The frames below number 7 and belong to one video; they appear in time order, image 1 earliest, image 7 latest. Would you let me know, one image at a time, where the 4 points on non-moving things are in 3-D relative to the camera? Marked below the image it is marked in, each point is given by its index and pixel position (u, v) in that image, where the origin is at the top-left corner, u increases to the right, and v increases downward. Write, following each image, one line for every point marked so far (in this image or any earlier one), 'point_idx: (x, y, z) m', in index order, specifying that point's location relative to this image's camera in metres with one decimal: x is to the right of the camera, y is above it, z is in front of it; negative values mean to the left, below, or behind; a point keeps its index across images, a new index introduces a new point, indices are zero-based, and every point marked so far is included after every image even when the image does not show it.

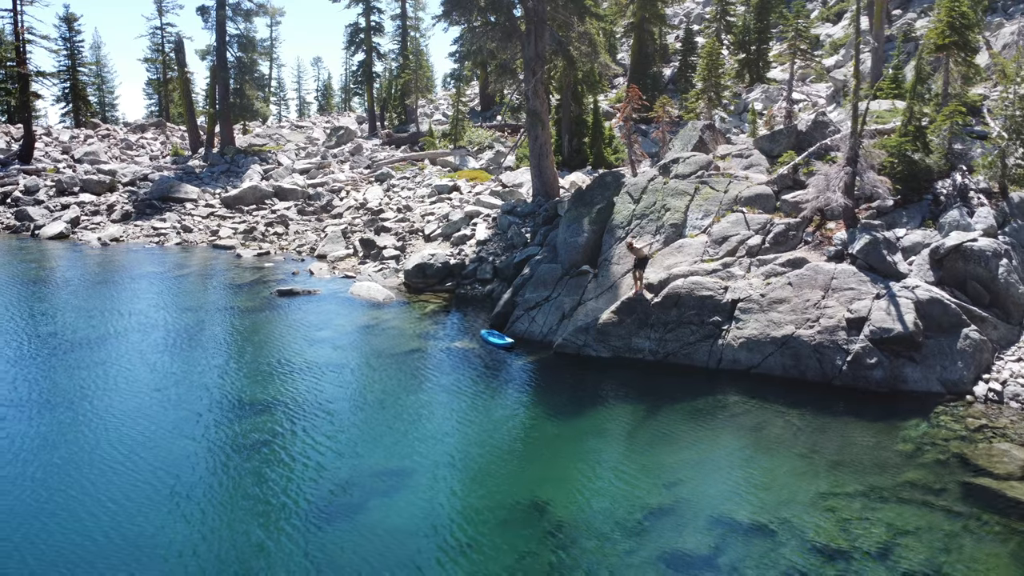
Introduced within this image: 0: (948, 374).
0: (+6.7, -1.3, +11.1) m
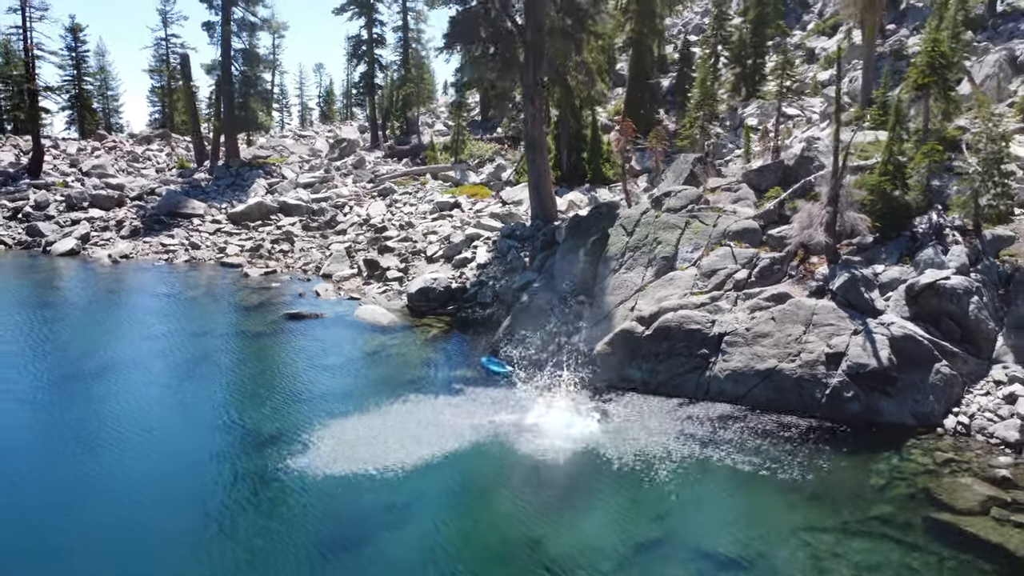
0: (+6.6, -1.9, +11.8) m
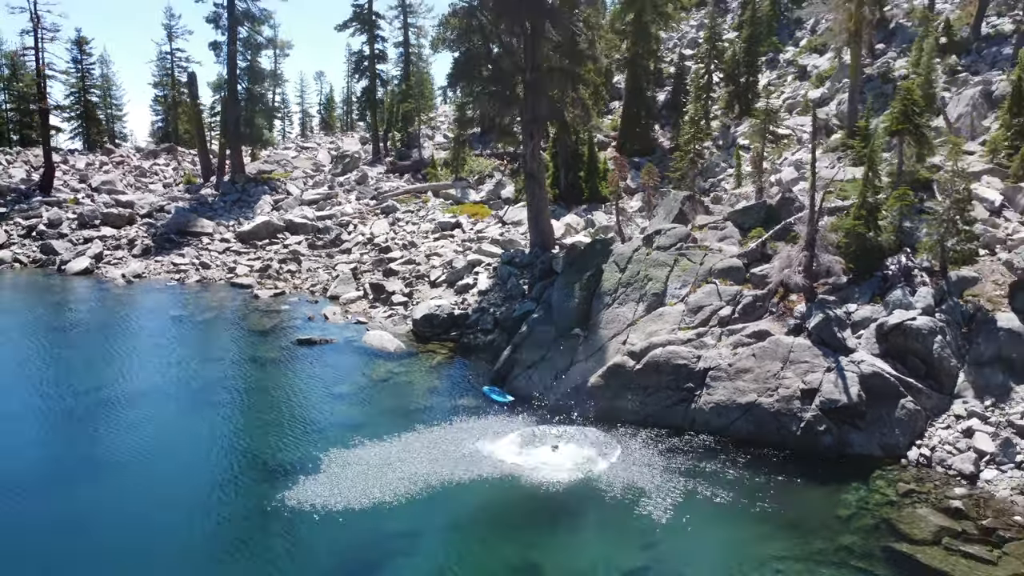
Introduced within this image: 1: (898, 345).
0: (+6.6, -2.7, +12.9) m
1: (+7.3, -1.1, +13.9) m
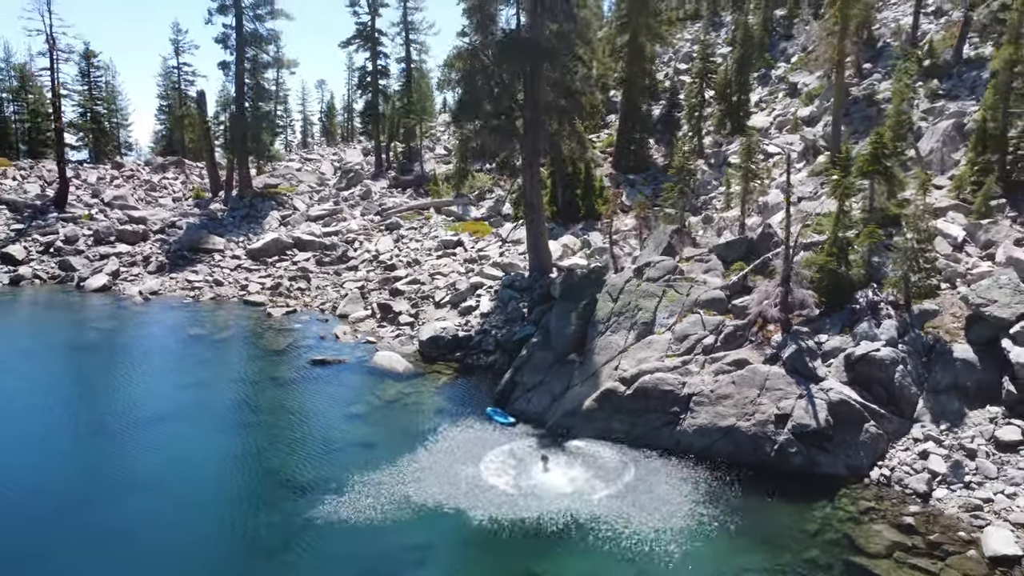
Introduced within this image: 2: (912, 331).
0: (+6.7, -3.4, +14.3) m
1: (+7.4, -1.8, +15.3) m
2: (+8.7, -0.9, +16.0) m
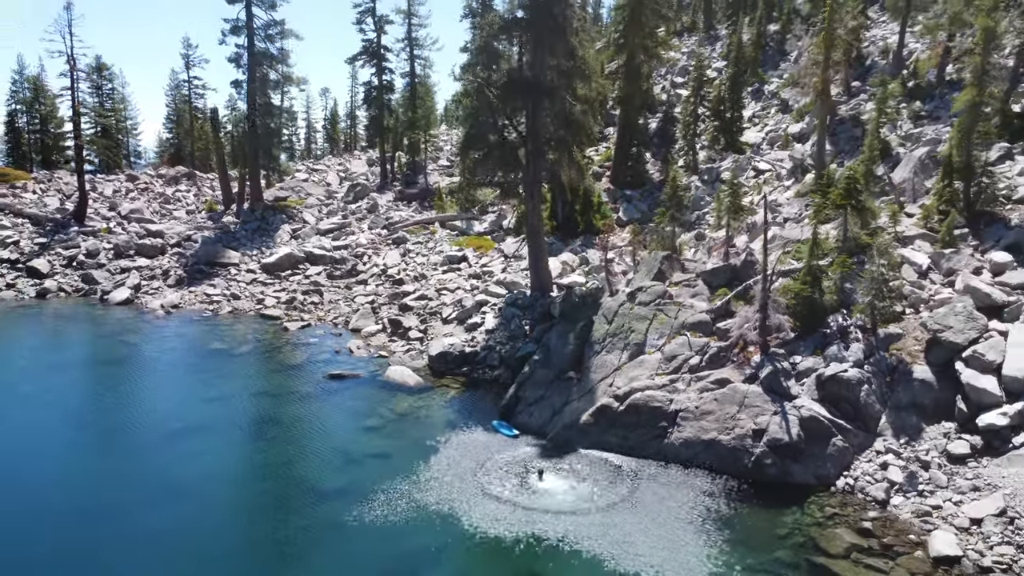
0: (+6.8, -4.0, +16.1) m
1: (+7.5, -2.4, +17.0) m
2: (+8.8, -1.6, +17.7) m
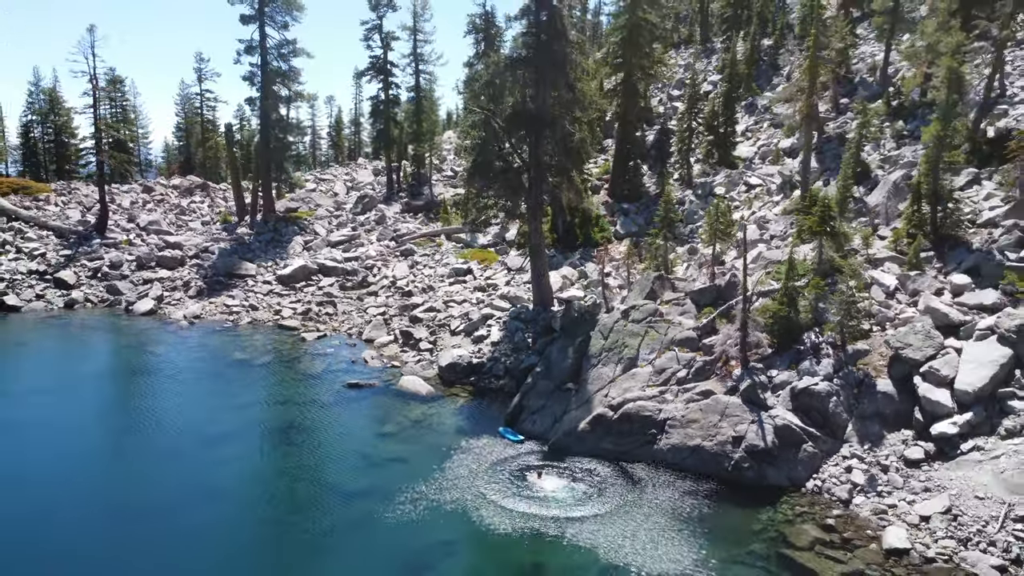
0: (+6.9, -4.6, +18.0) m
1: (+7.6, -3.0, +19.0) m
2: (+8.9, -2.1, +19.6) m
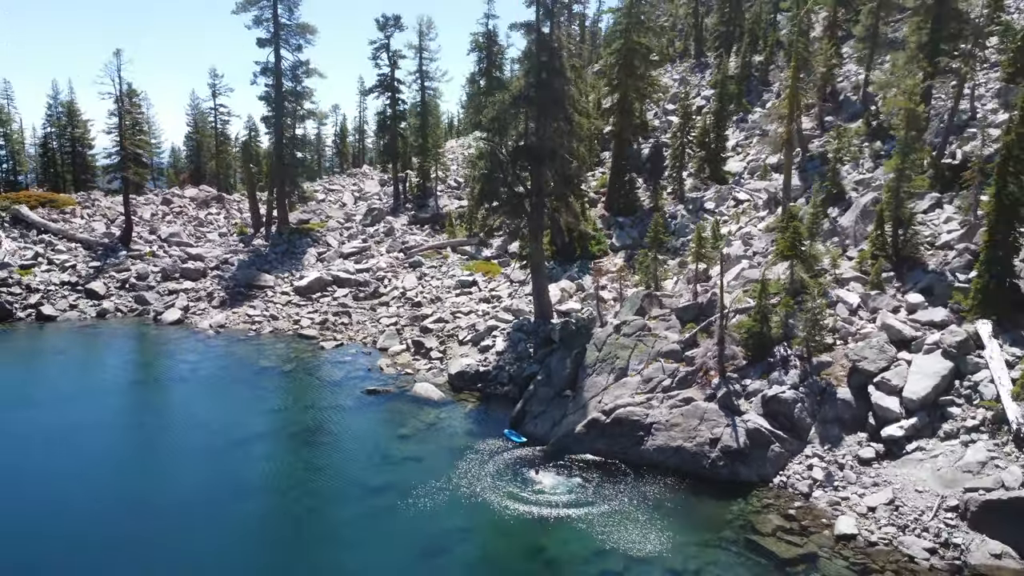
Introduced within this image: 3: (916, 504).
0: (+7.1, -5.2, +20.7) m
1: (+7.7, -3.6, +21.7) m
2: (+9.1, -2.7, +22.3) m
3: (+10.0, -5.3, +18.1) m
